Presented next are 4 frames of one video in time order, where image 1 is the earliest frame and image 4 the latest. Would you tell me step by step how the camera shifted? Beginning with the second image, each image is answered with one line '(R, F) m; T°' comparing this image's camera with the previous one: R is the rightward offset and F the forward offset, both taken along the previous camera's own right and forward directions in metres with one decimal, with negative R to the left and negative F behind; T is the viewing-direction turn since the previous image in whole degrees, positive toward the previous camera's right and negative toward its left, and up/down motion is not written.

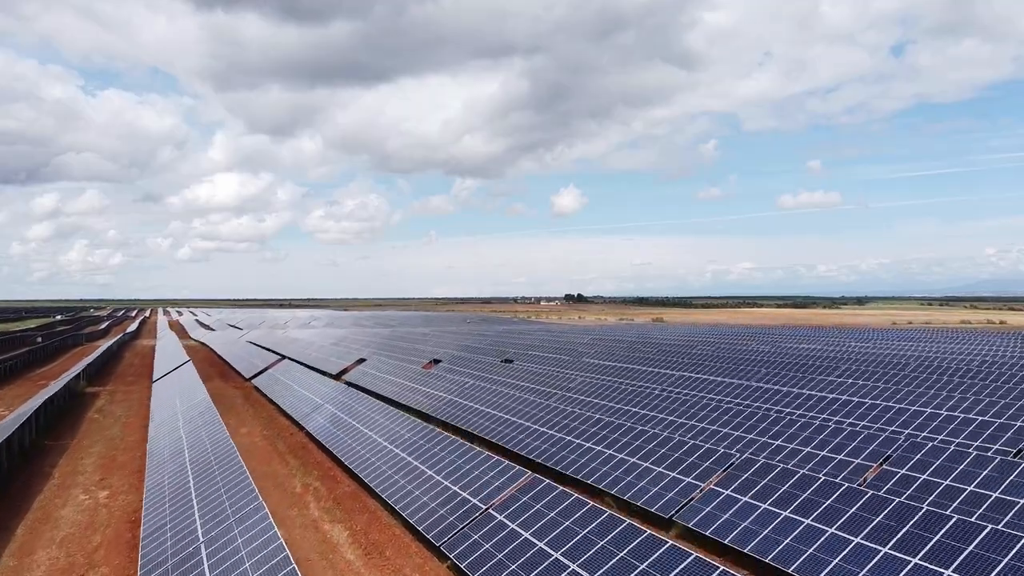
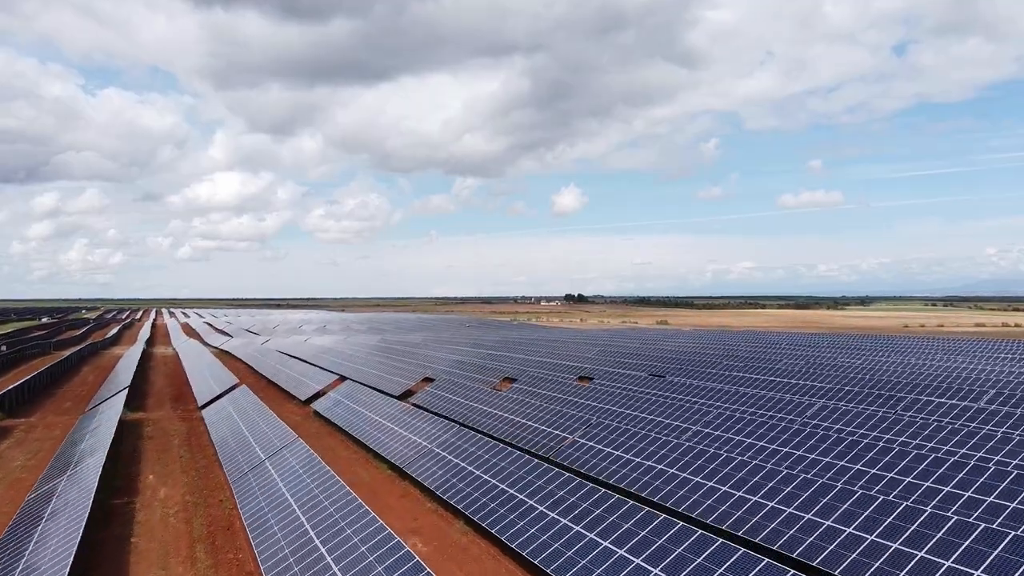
(+0.1, +4.3) m; 0°
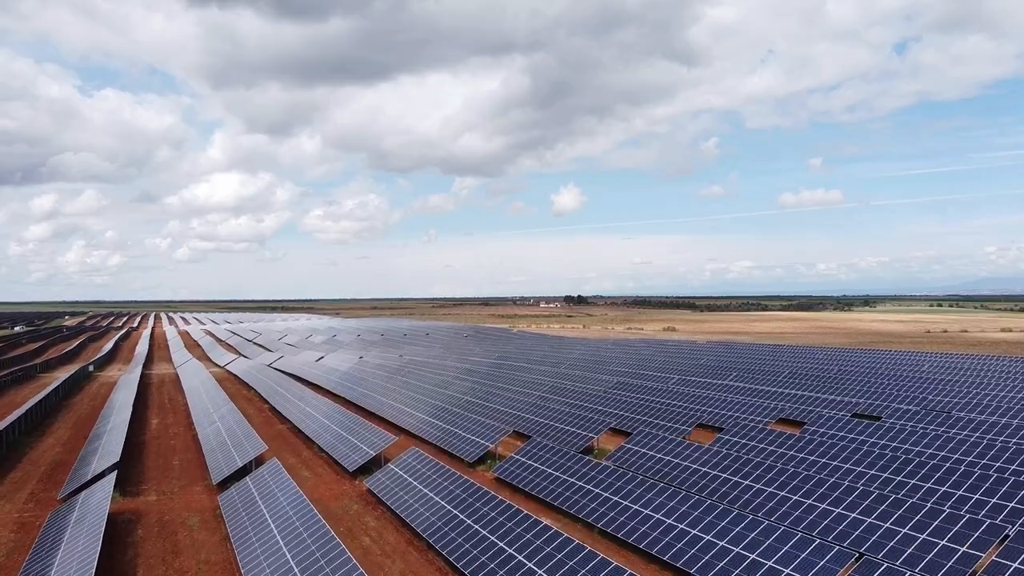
(+0.1, +7.4) m; 0°
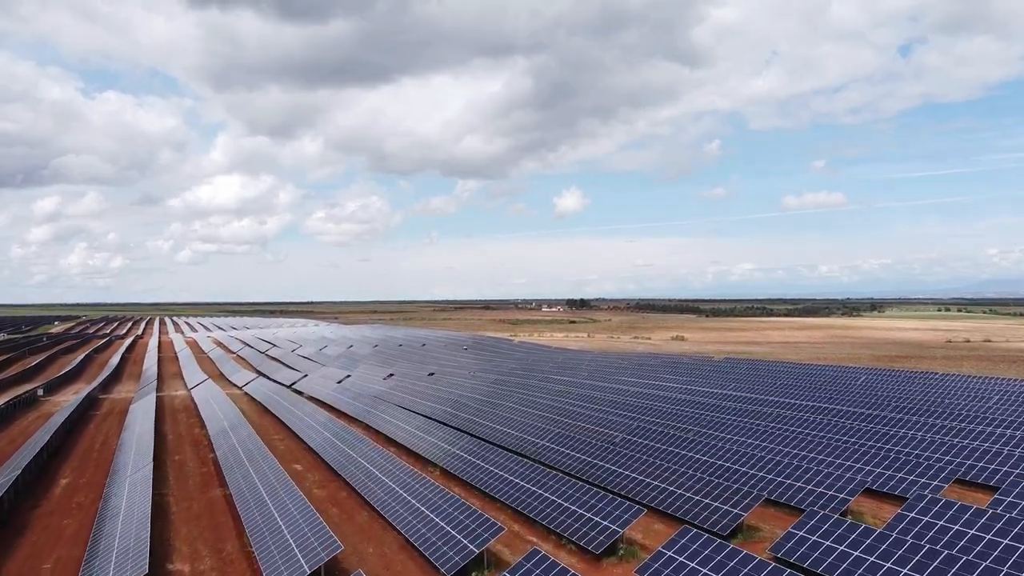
(+0.2, +5.9) m; 0°
